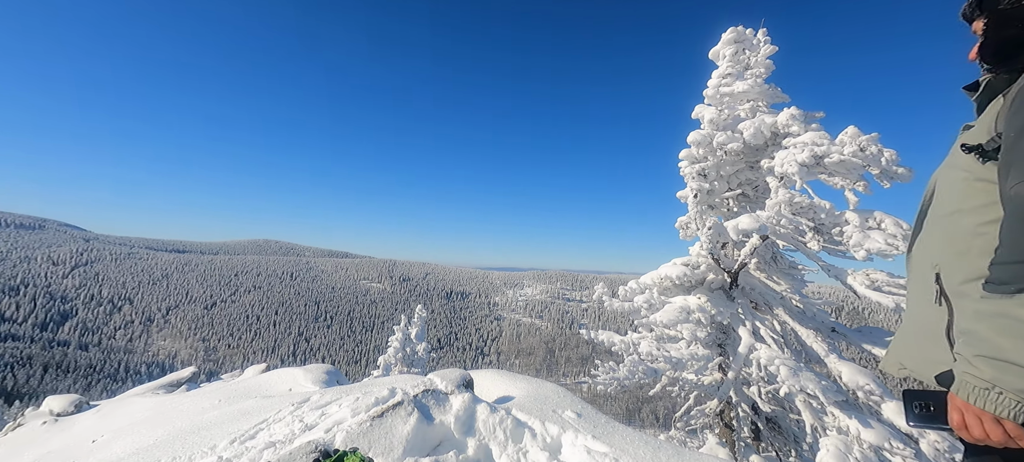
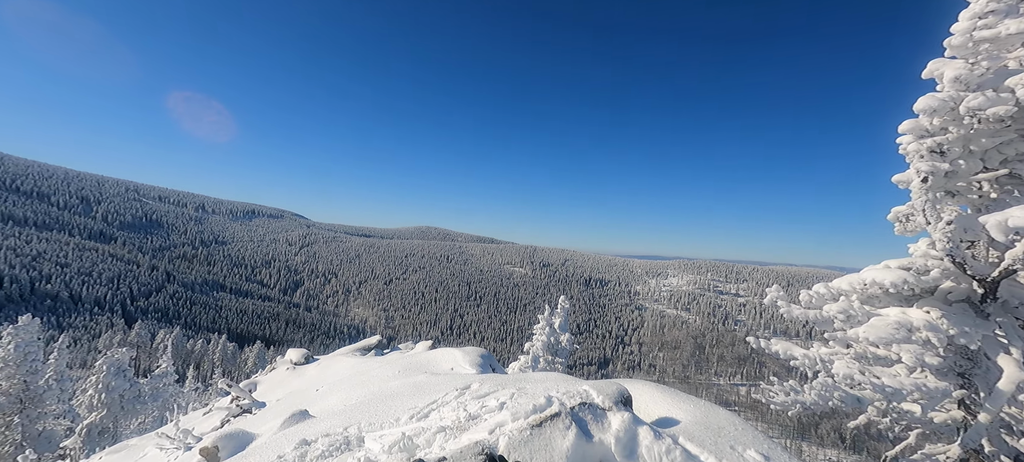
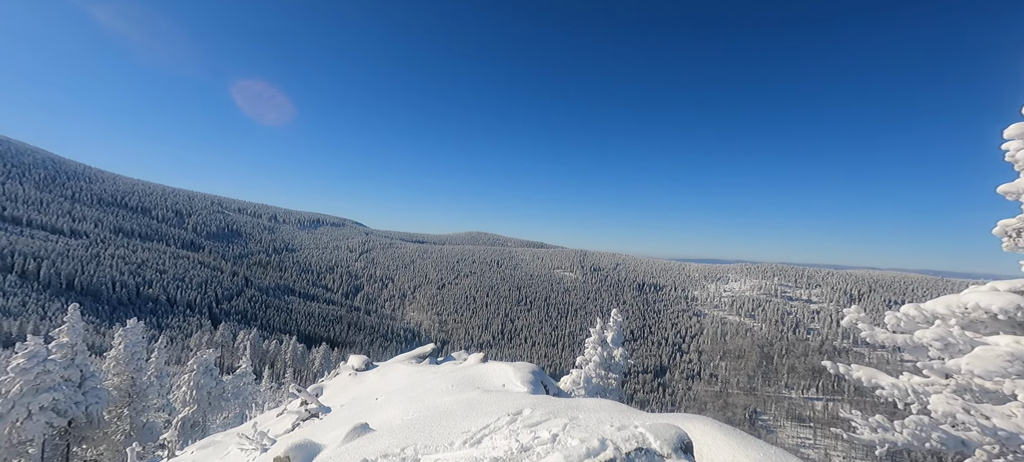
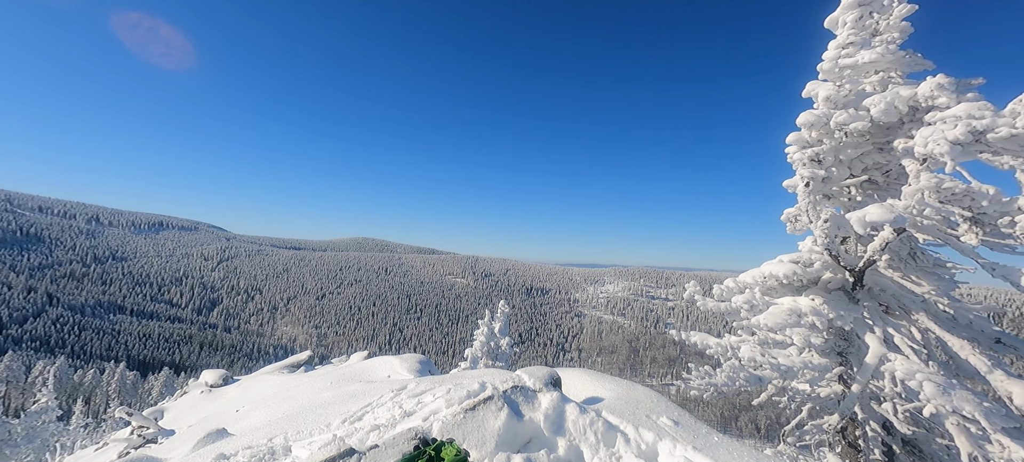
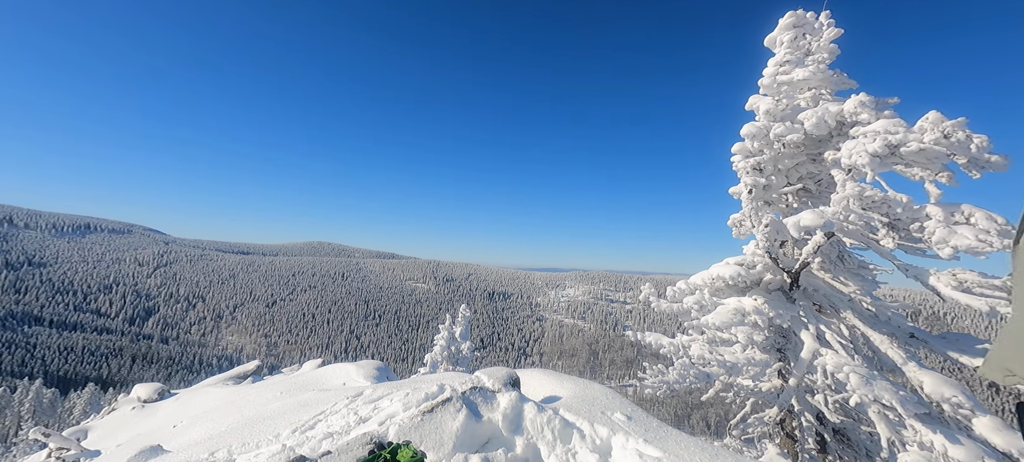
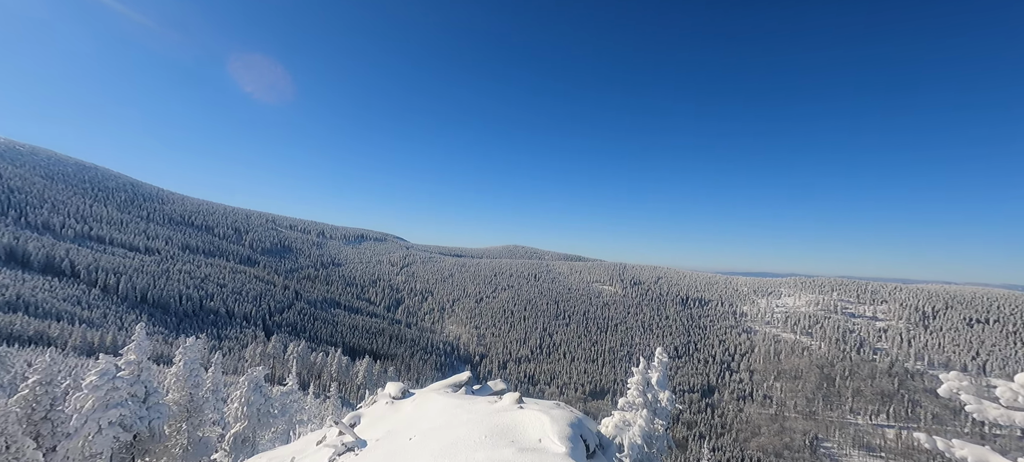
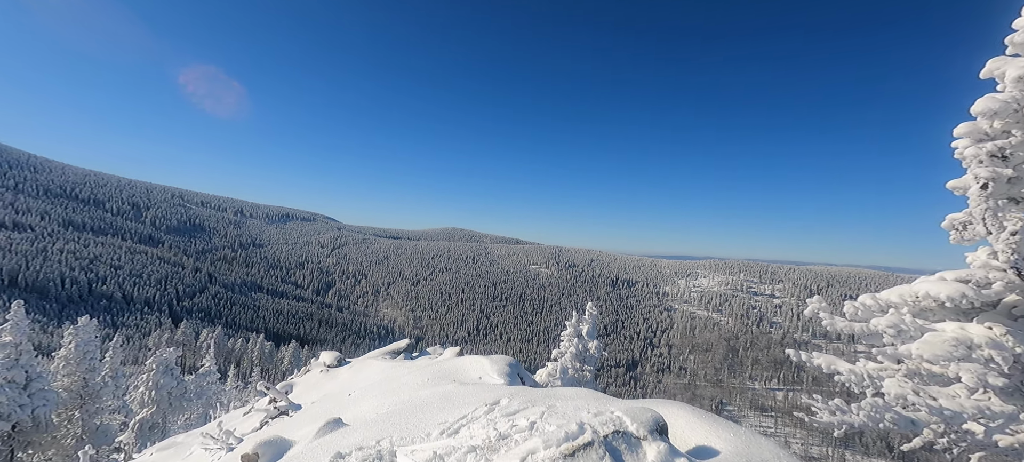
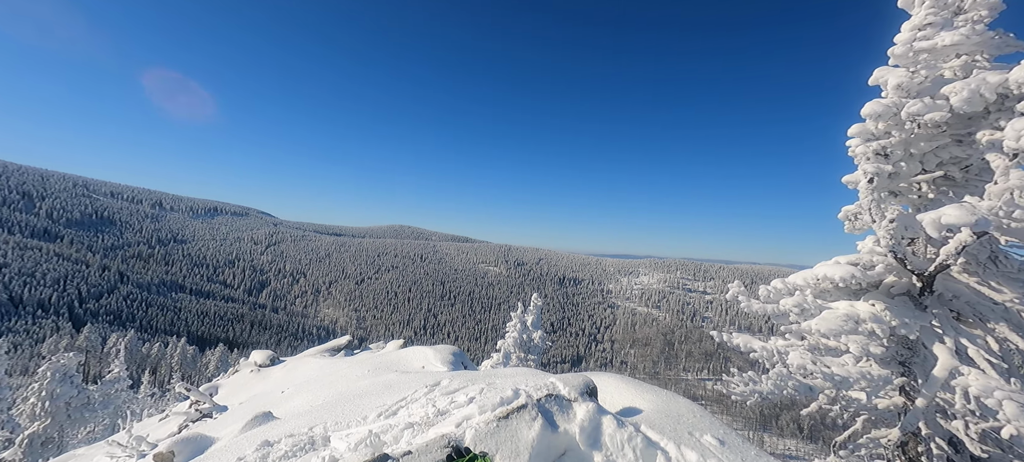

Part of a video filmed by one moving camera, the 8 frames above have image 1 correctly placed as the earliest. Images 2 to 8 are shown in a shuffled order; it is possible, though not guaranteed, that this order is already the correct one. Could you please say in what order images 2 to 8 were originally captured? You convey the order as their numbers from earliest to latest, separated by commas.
5, 4, 8, 2, 7, 3, 6
